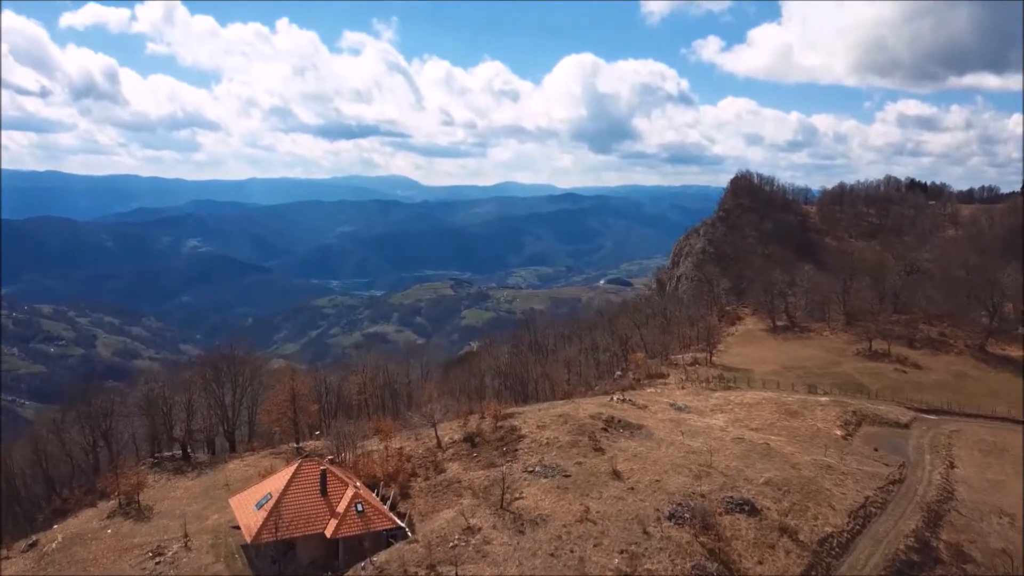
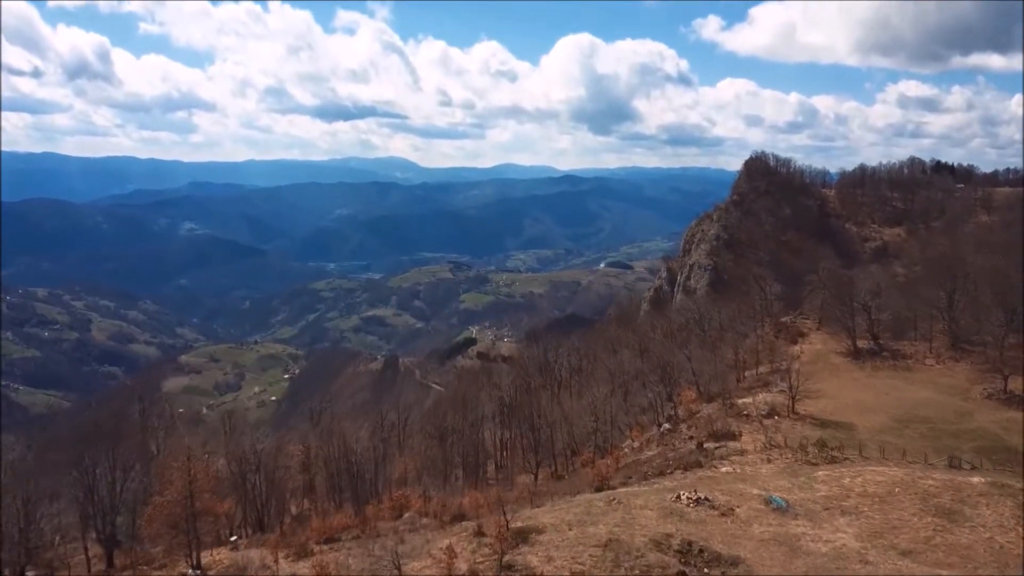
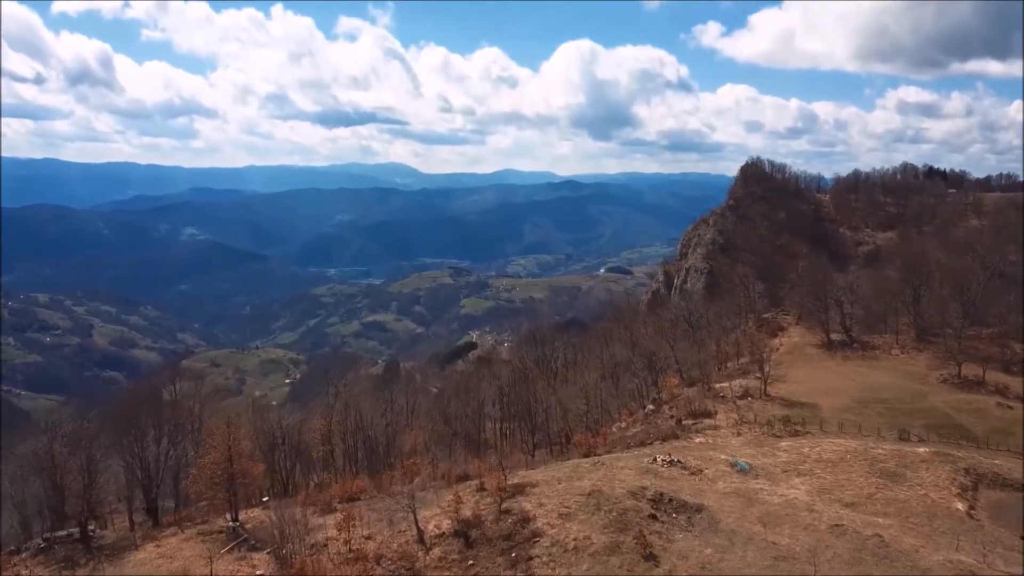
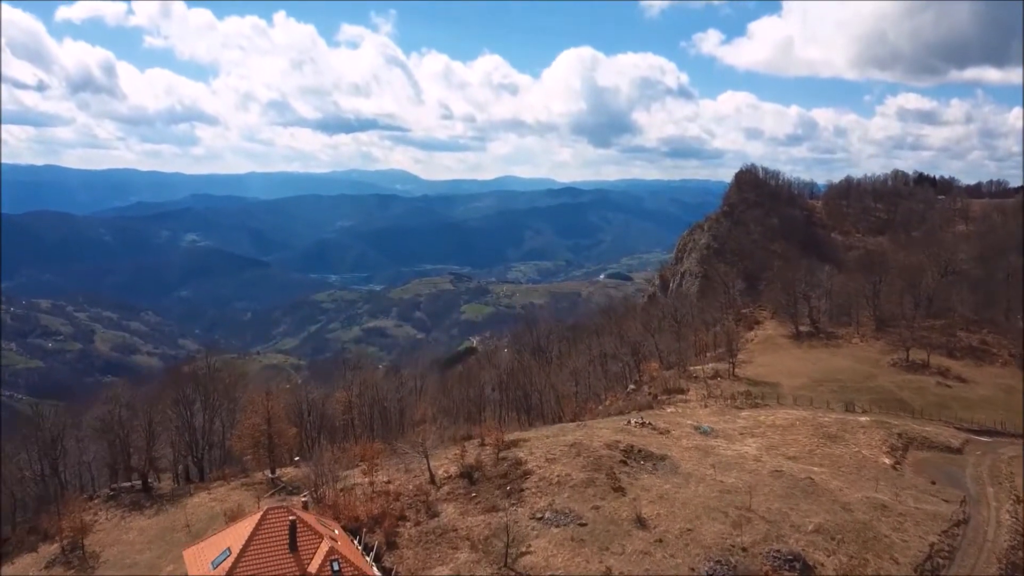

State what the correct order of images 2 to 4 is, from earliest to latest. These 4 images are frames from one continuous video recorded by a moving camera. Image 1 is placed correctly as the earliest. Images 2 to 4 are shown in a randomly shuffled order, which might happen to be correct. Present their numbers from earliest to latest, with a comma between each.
4, 3, 2
